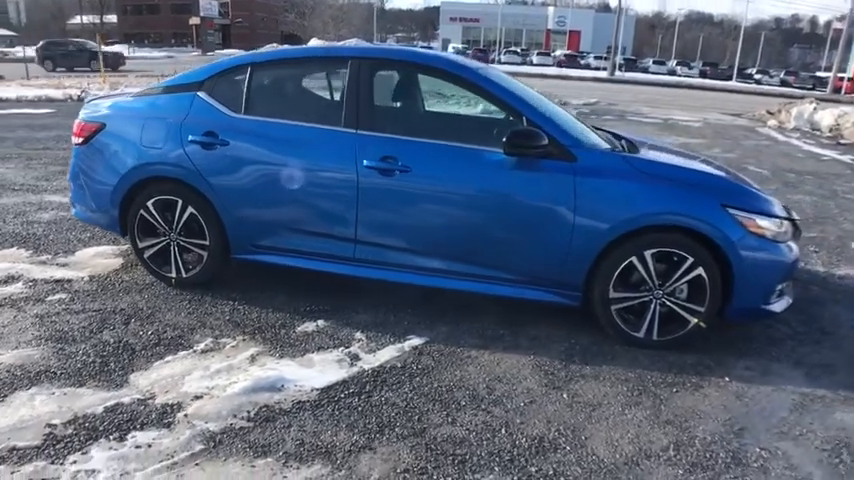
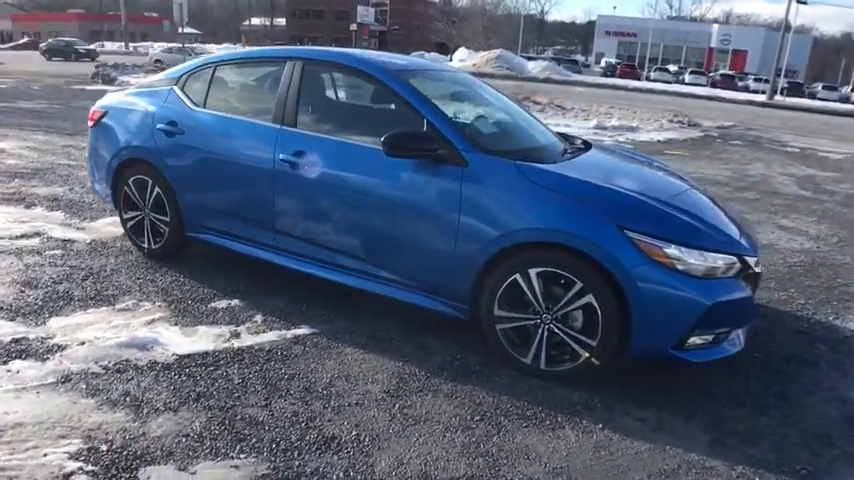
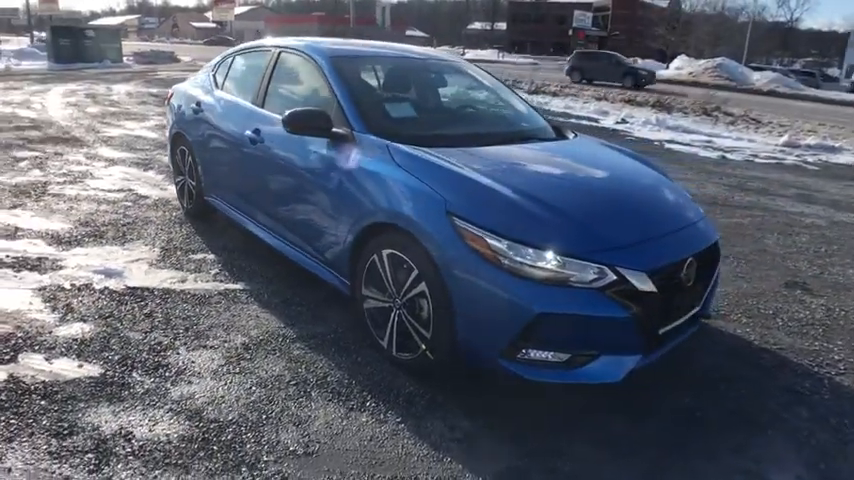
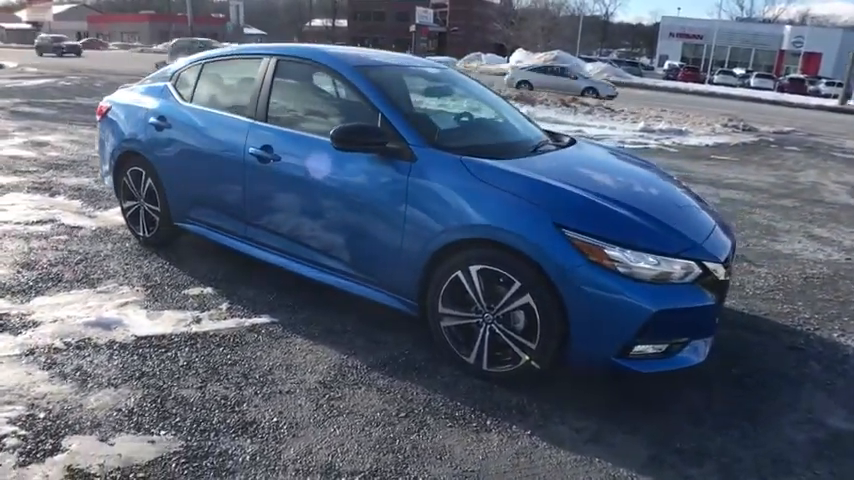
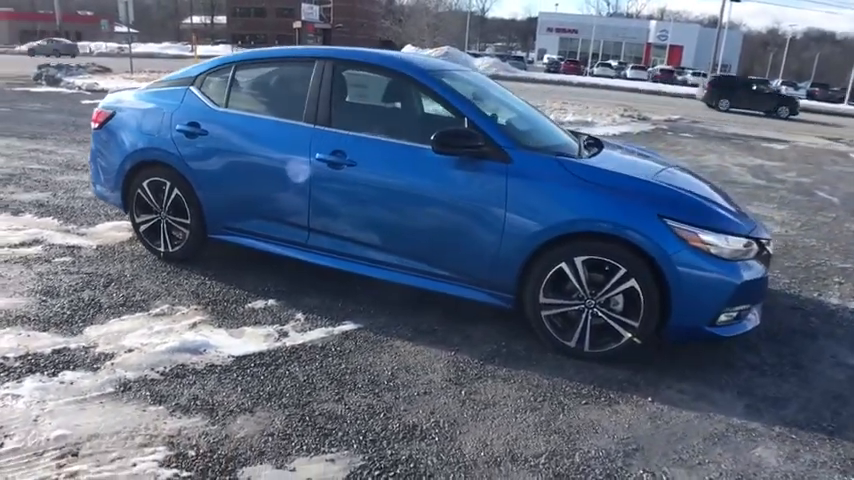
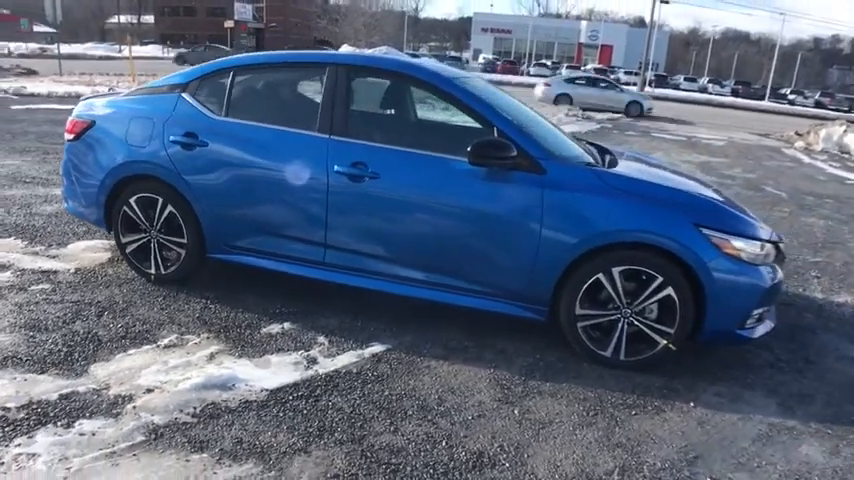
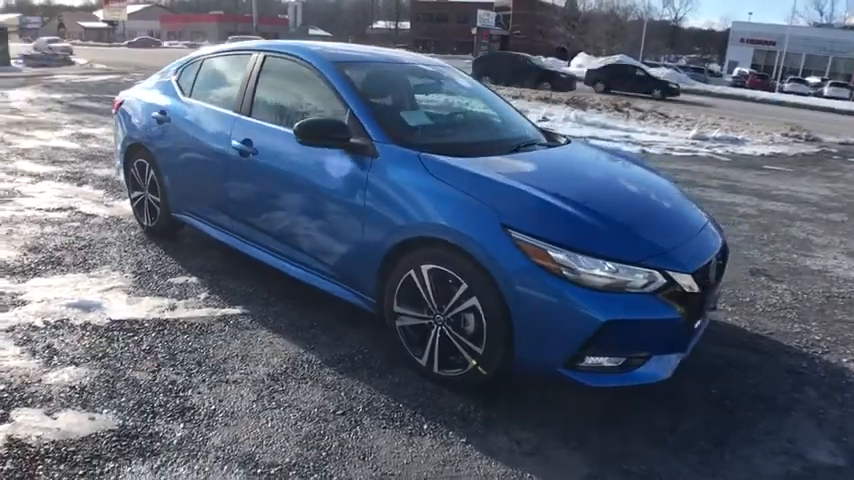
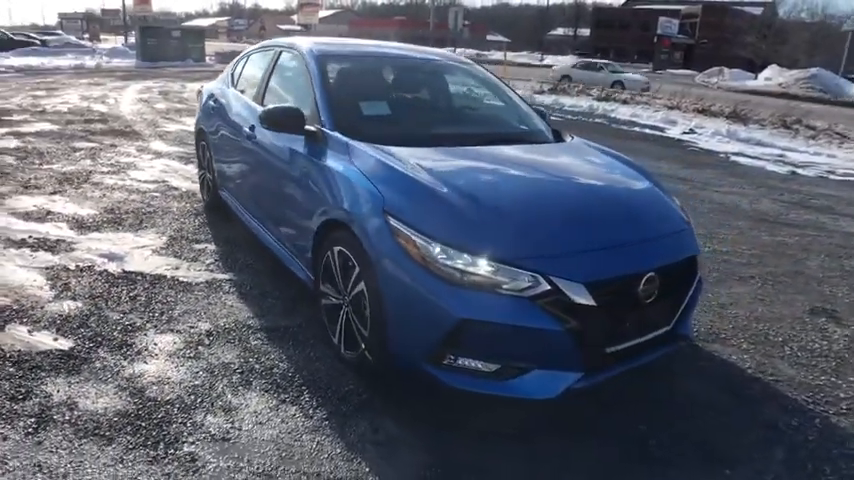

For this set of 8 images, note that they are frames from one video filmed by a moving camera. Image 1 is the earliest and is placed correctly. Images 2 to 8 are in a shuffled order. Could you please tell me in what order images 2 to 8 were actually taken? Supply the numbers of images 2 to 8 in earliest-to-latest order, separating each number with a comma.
6, 5, 2, 4, 7, 3, 8
